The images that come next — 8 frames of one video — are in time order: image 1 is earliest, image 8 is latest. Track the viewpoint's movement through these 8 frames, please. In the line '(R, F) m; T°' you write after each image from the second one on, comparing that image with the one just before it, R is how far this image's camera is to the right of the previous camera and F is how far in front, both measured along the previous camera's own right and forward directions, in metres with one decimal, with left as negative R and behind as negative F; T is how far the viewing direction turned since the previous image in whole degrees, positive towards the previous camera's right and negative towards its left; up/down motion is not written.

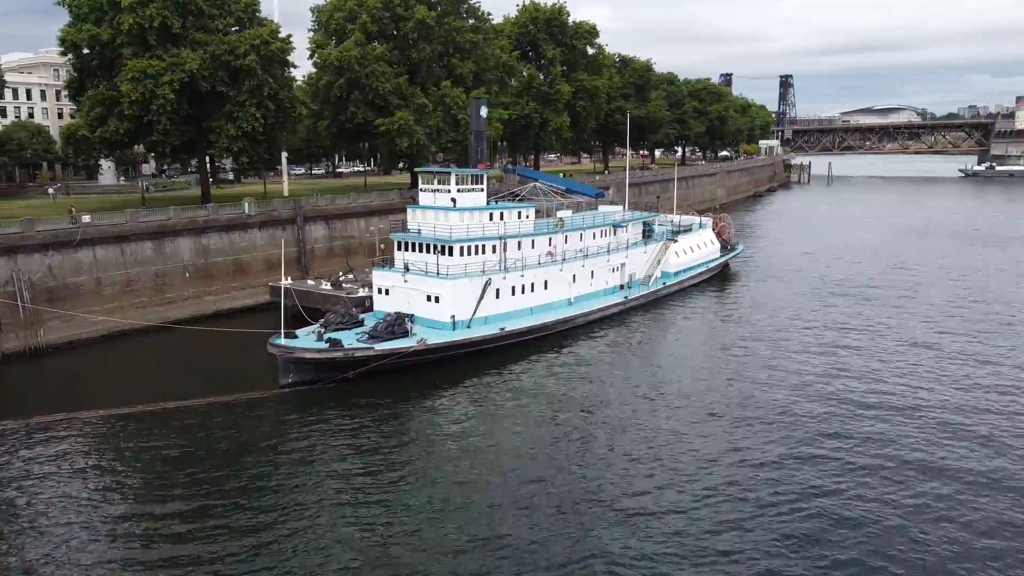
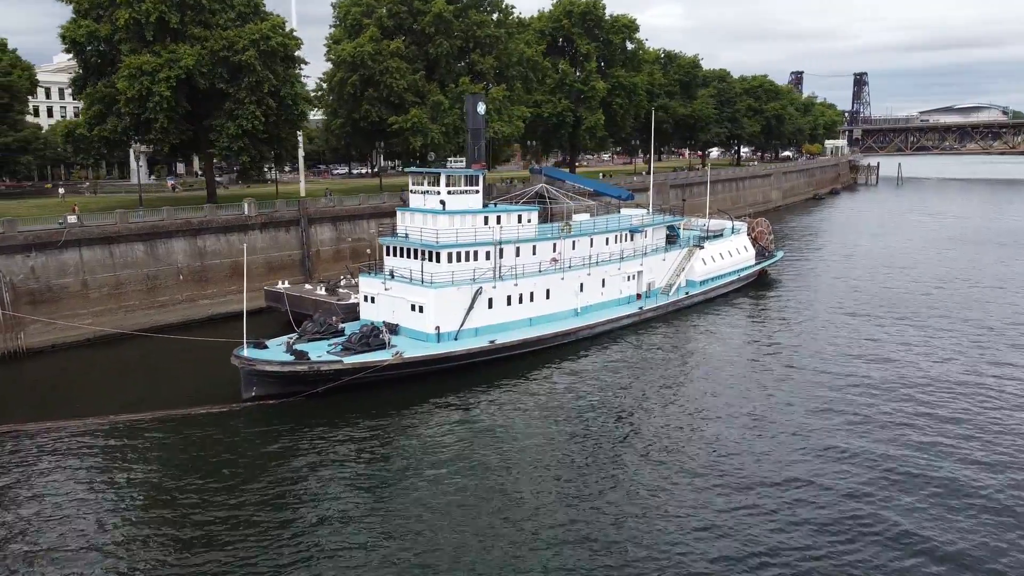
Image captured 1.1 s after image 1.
(+2.6, +2.4) m; -5°
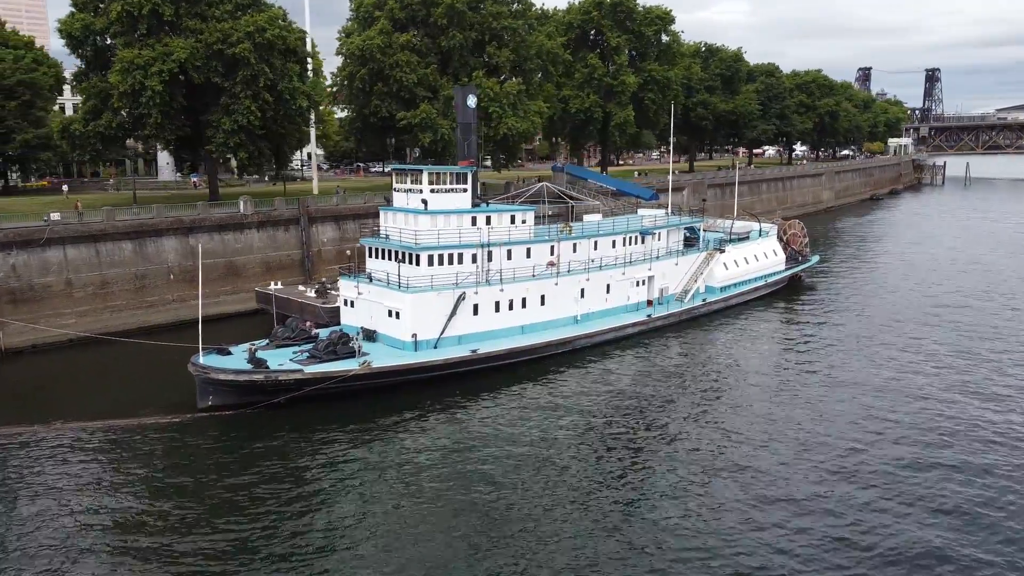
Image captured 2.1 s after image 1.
(+2.5, +2.2) m; -4°
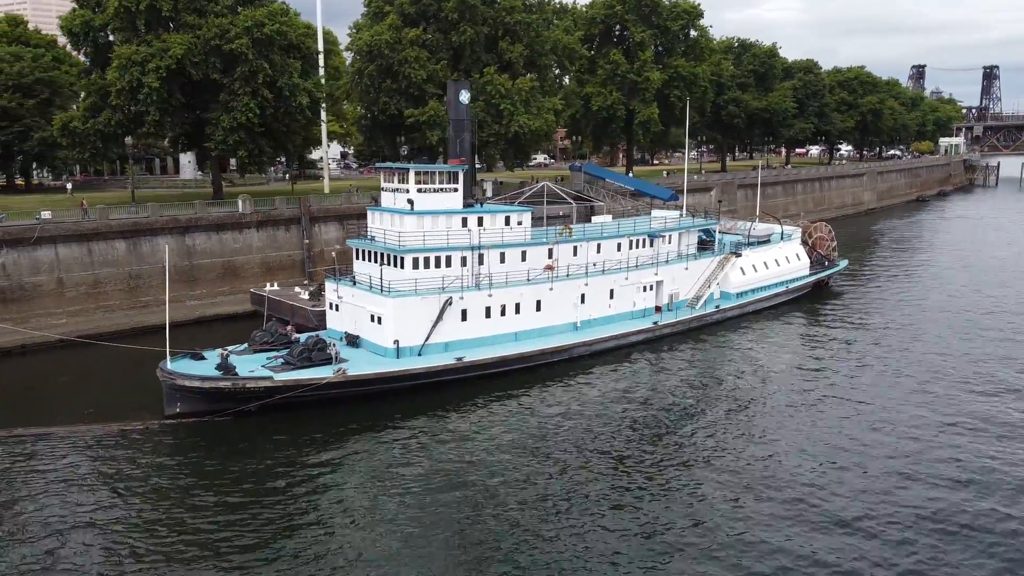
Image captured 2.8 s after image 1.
(+1.8, +1.5) m; -3°
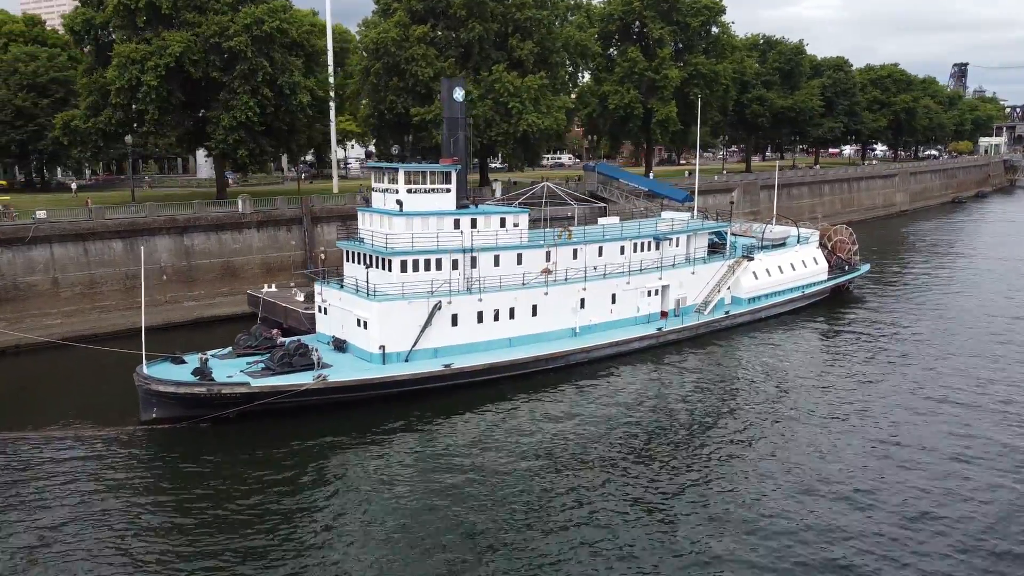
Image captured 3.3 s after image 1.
(+1.3, +1.0) m; -2°
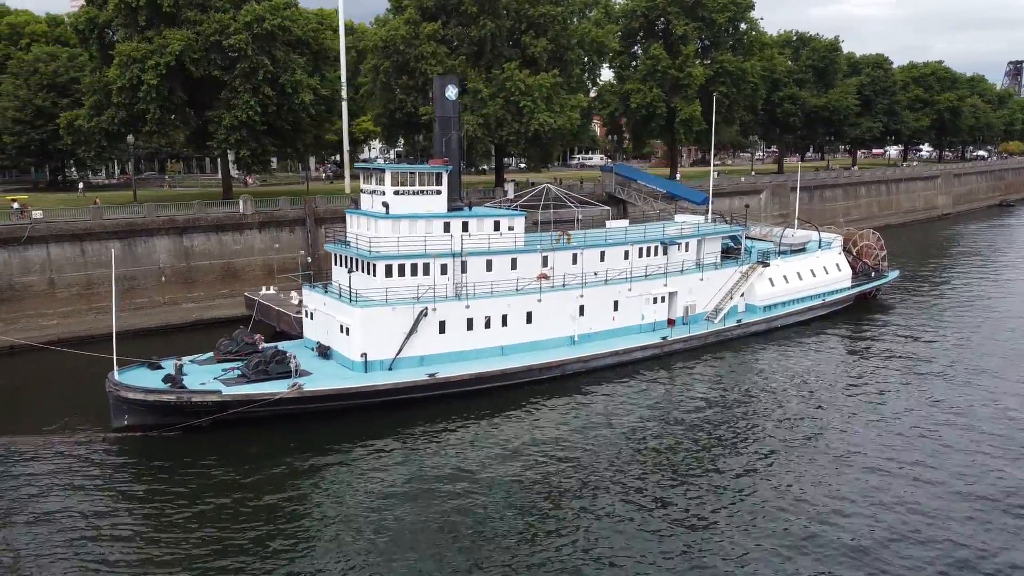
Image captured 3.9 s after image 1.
(+1.6, +1.2) m; -3°
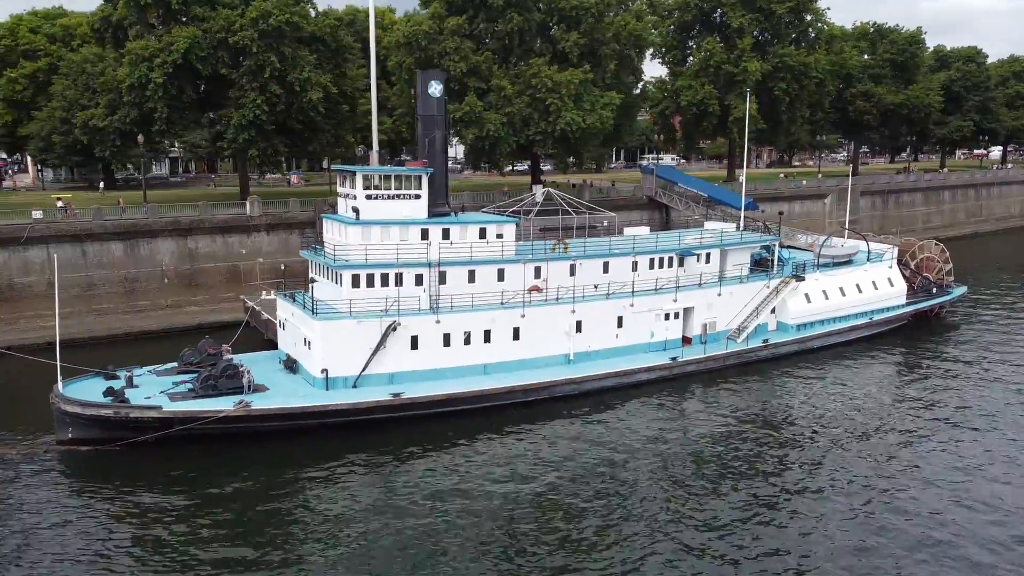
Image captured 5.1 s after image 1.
(+3.1, +2.4) m; -6°
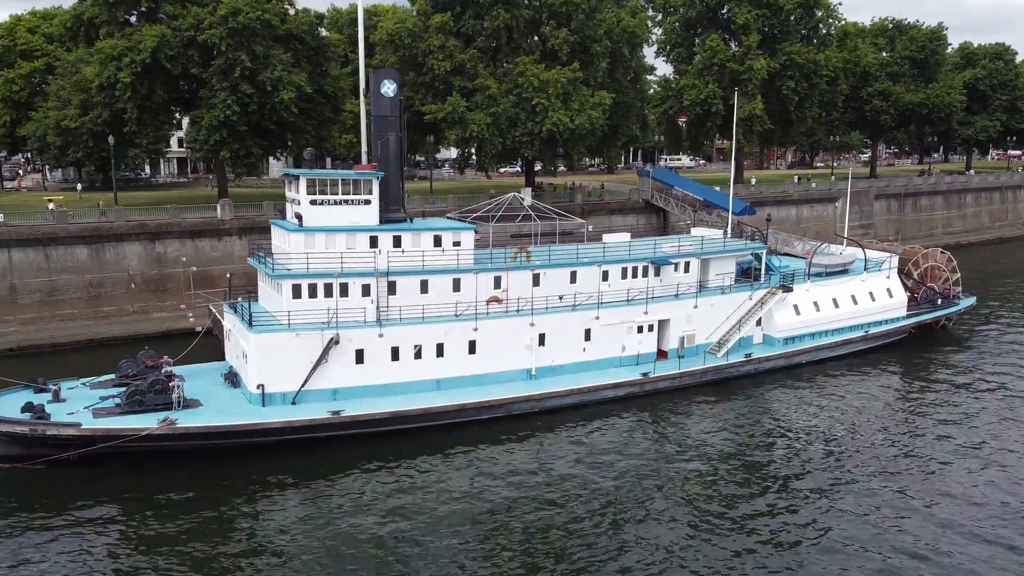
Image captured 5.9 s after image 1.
(+2.2, +1.4) m; -2°
